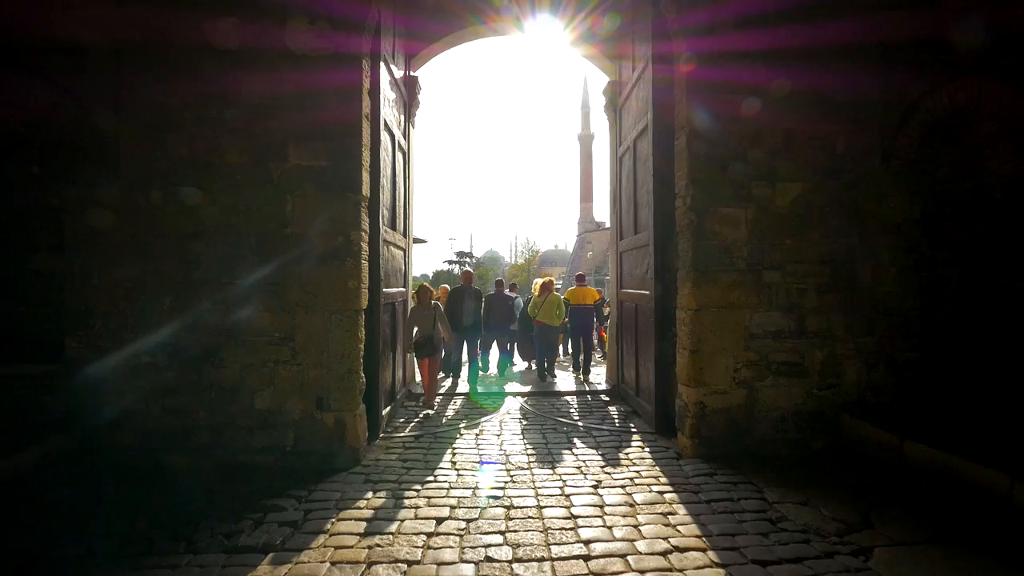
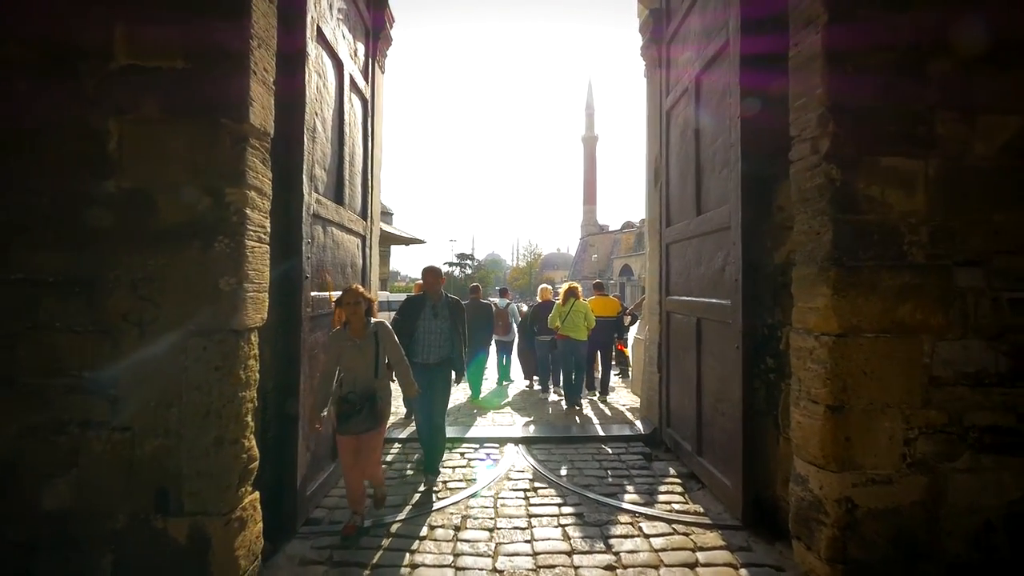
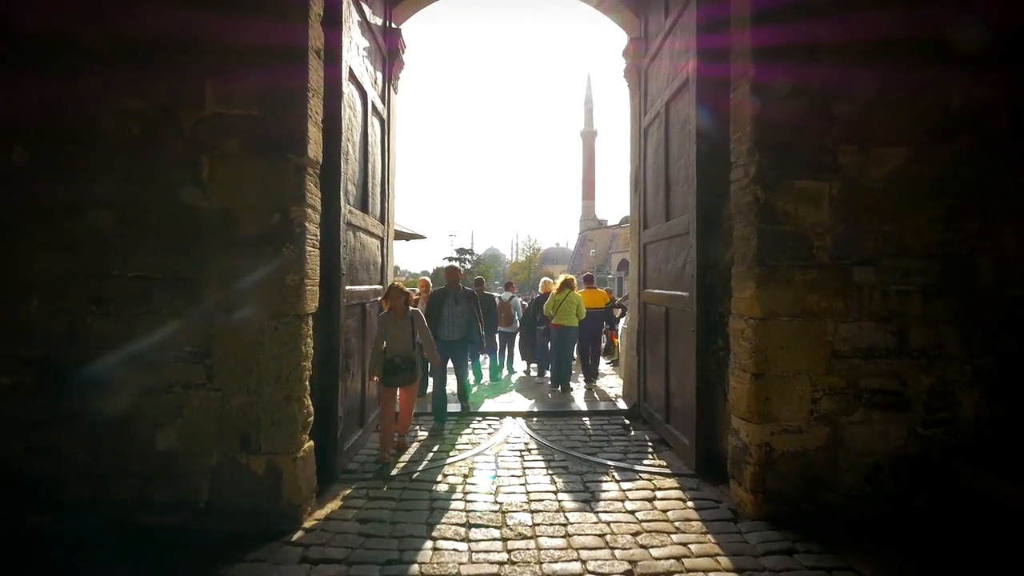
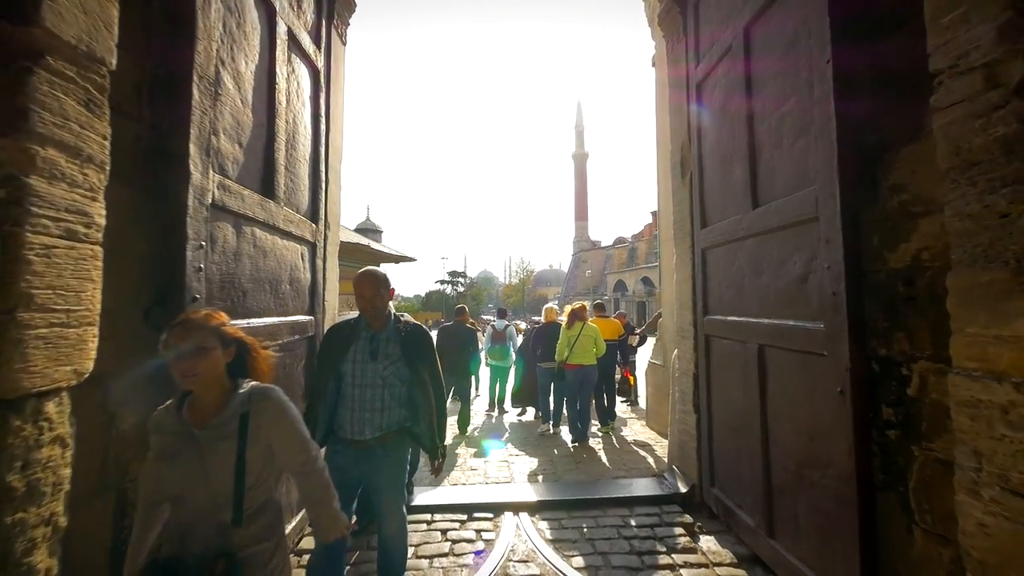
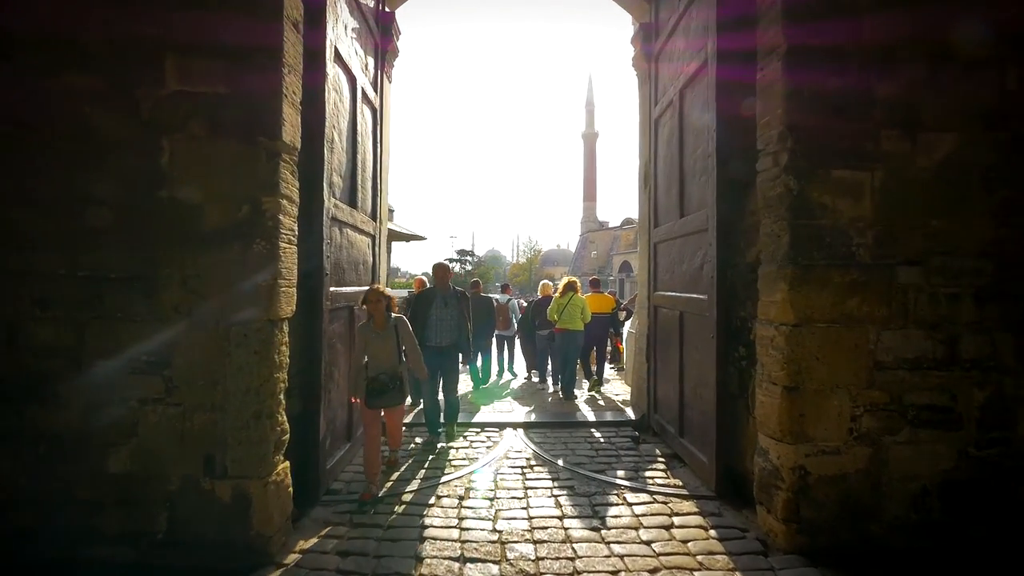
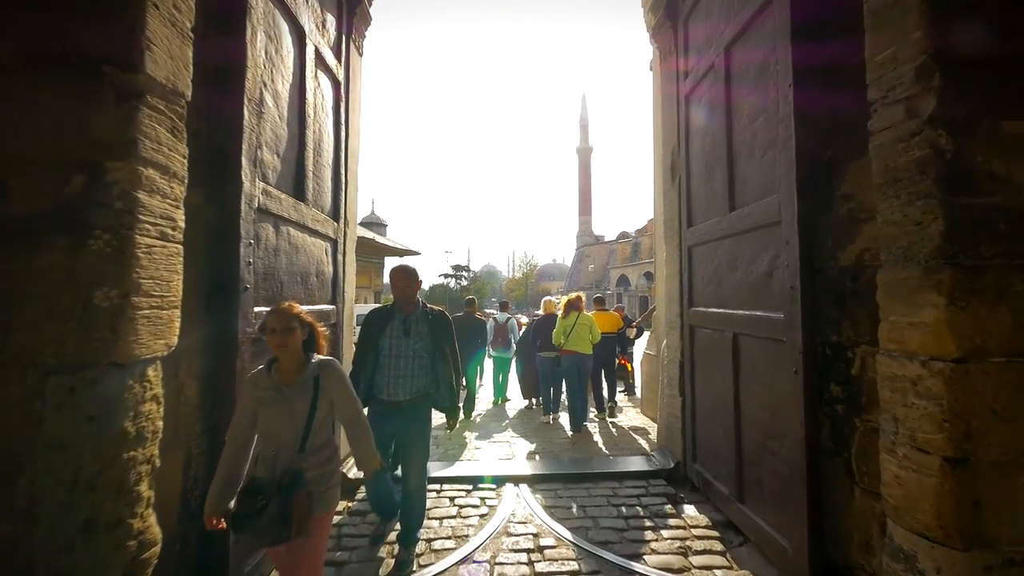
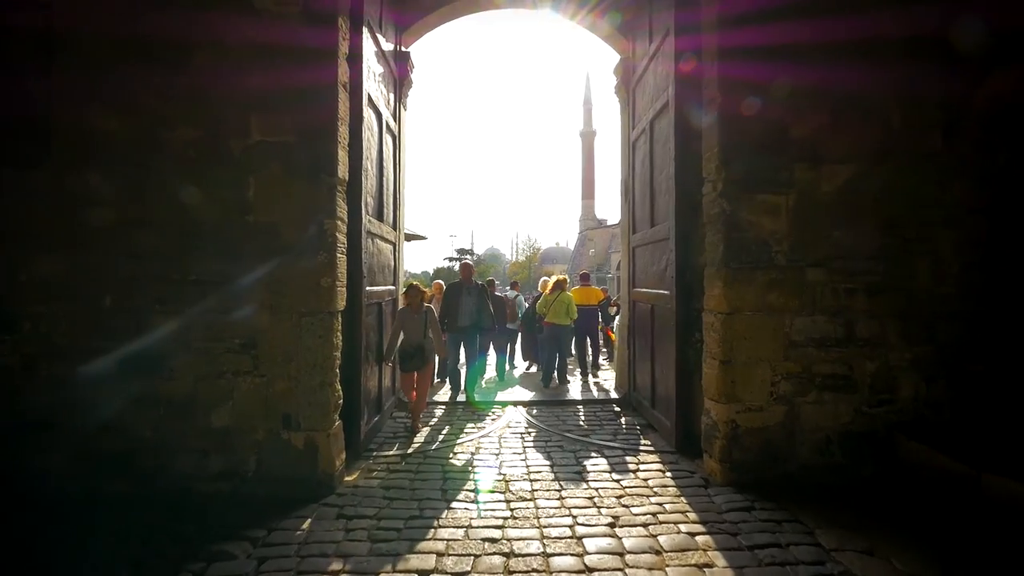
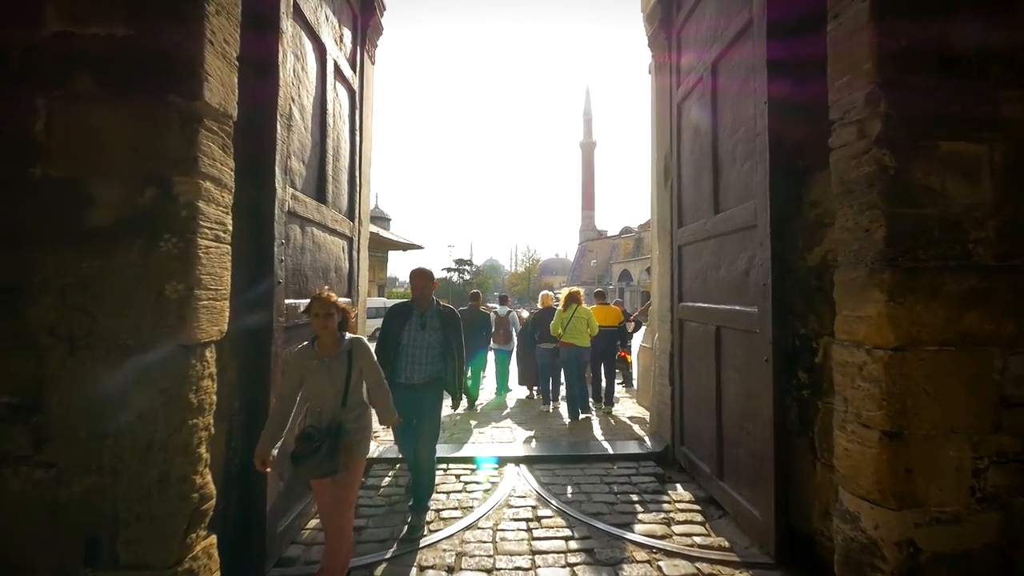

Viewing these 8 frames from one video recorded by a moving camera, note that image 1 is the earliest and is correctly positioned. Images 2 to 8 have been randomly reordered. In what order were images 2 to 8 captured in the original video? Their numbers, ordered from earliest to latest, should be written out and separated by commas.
7, 3, 5, 2, 8, 6, 4
